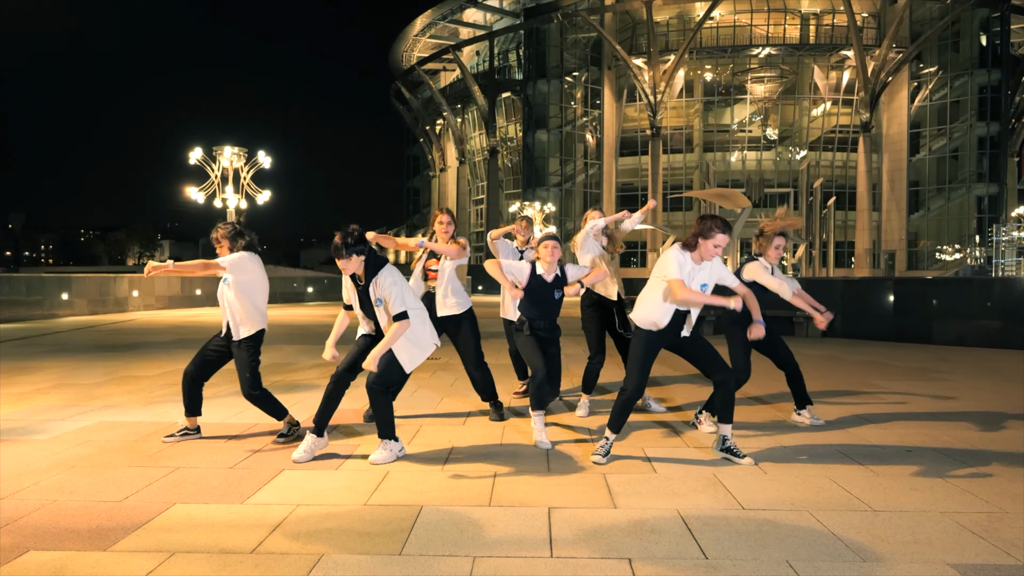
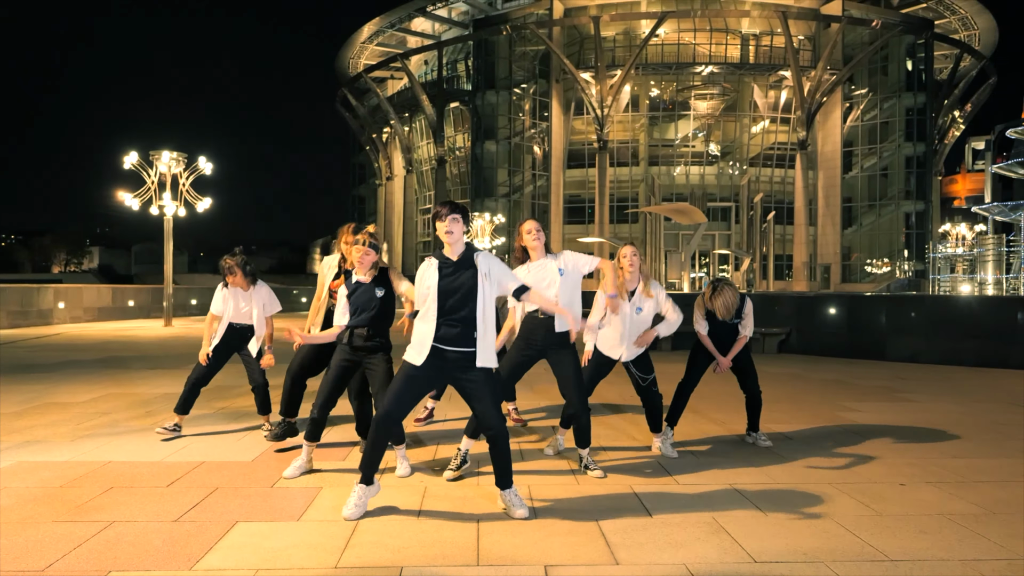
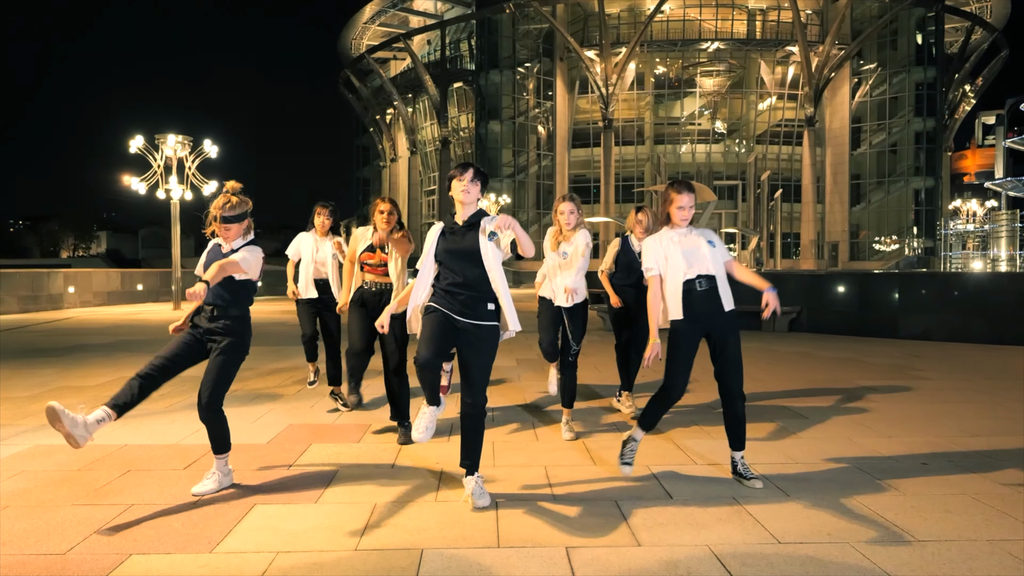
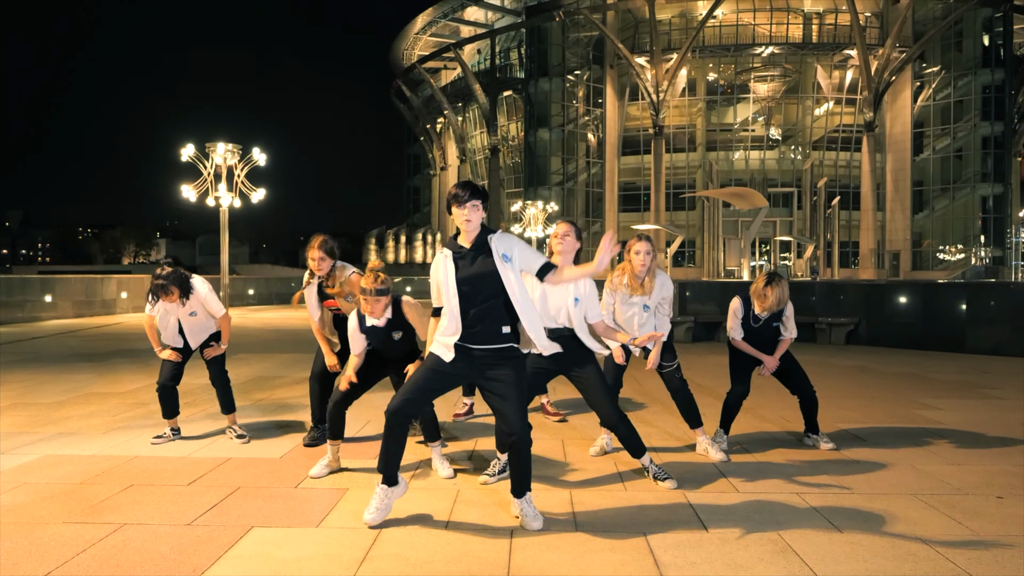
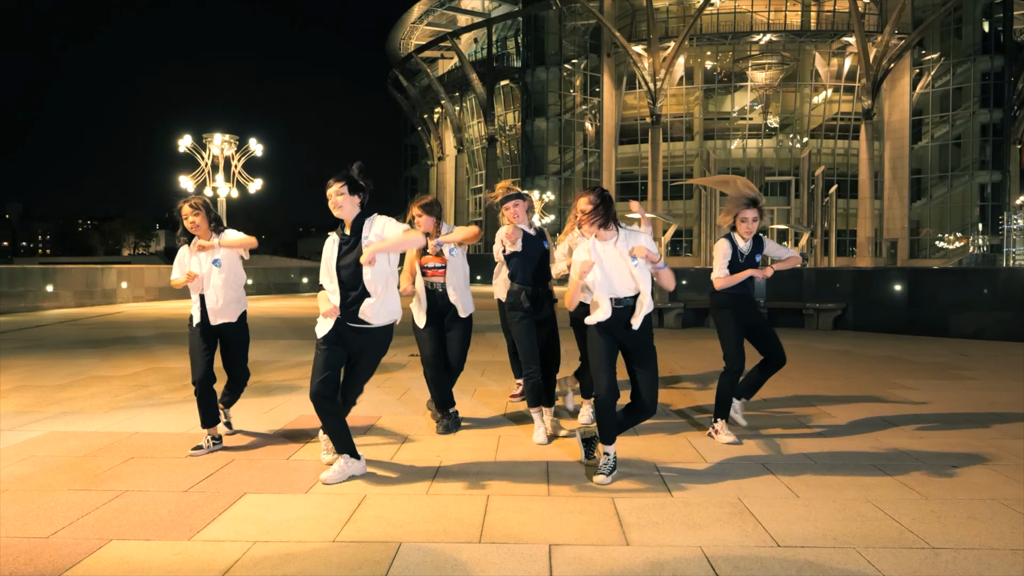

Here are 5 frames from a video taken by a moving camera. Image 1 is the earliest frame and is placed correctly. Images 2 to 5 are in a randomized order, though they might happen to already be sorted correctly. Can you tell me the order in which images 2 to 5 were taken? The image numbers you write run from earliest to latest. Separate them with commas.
5, 4, 2, 3
